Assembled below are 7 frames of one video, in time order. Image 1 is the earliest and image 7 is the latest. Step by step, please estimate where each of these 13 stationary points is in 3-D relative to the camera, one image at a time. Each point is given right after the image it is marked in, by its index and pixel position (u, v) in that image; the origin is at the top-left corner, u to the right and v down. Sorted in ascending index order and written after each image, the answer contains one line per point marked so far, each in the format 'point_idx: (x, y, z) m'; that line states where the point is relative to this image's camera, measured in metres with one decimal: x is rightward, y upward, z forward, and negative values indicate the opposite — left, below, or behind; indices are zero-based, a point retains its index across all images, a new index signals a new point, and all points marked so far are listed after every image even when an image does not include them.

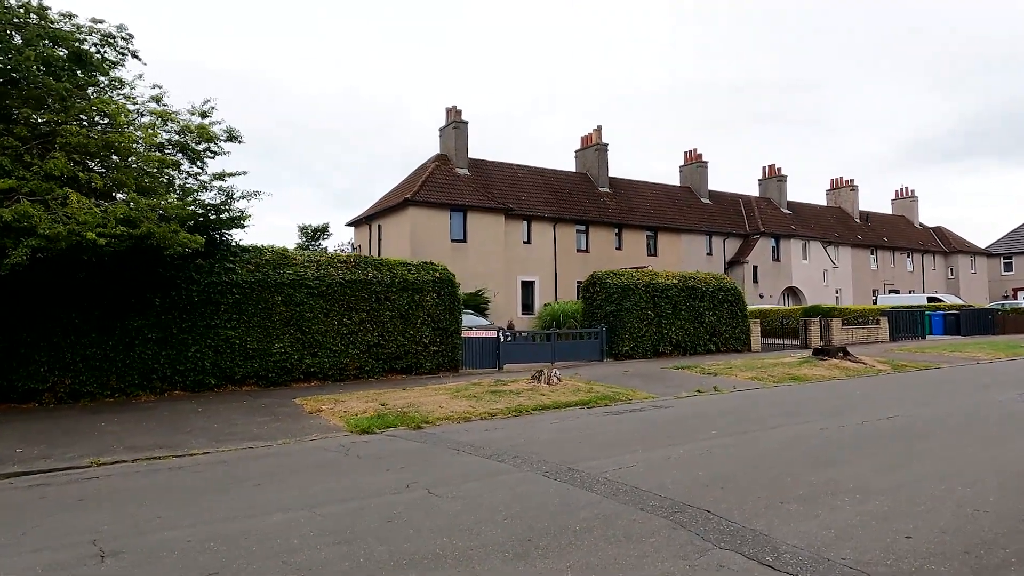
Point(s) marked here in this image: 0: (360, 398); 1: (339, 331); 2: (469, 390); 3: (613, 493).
0: (-2.7, -2.0, +12.0) m
1: (-4.0, -1.0, +15.3) m
2: (-0.8, -2.0, +12.8) m
3: (+0.9, -1.8, +5.7) m
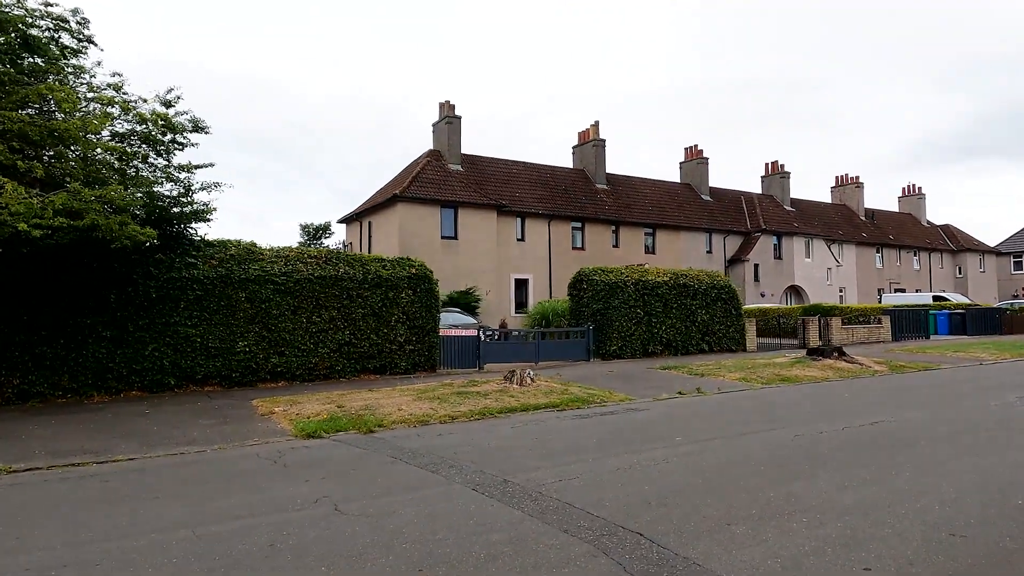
0: (-3.3, -1.9, +11.3) m
1: (-4.5, -0.9, +14.7) m
2: (-1.4, -1.9, +12.1) m
3: (+0.2, -1.7, +5.0) m
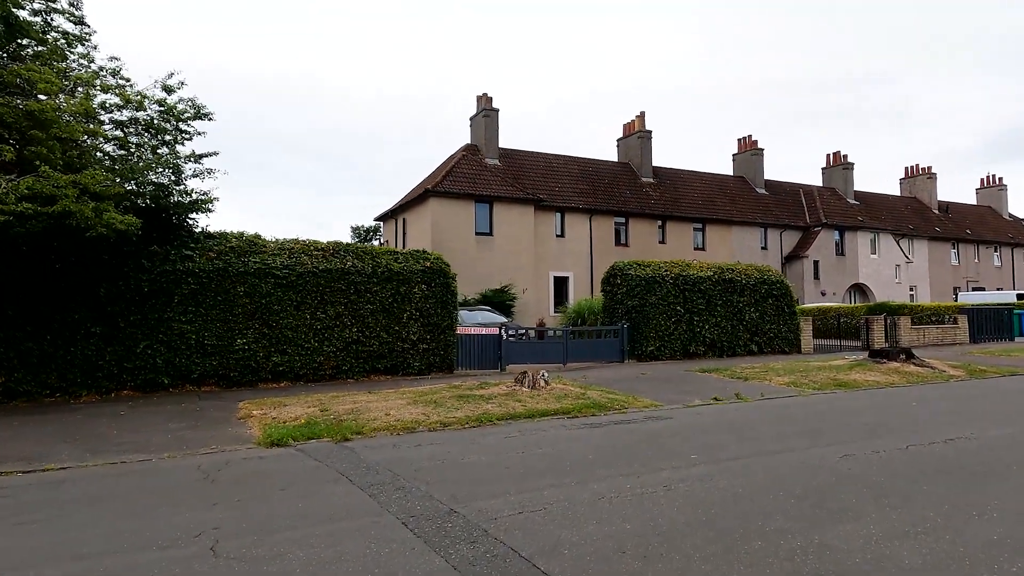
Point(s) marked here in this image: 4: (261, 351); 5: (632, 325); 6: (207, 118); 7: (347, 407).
0: (-3.2, -1.8, +10.3) m
1: (-4.1, -0.8, +13.7) m
2: (-1.2, -1.7, +10.9) m
3: (-0.2, -1.5, +3.7) m
4: (-5.0, -1.2, +13.3) m
5: (+3.2, -1.0, +17.9) m
6: (-6.9, +3.8, +14.9) m
7: (-2.5, -1.8, +9.9) m
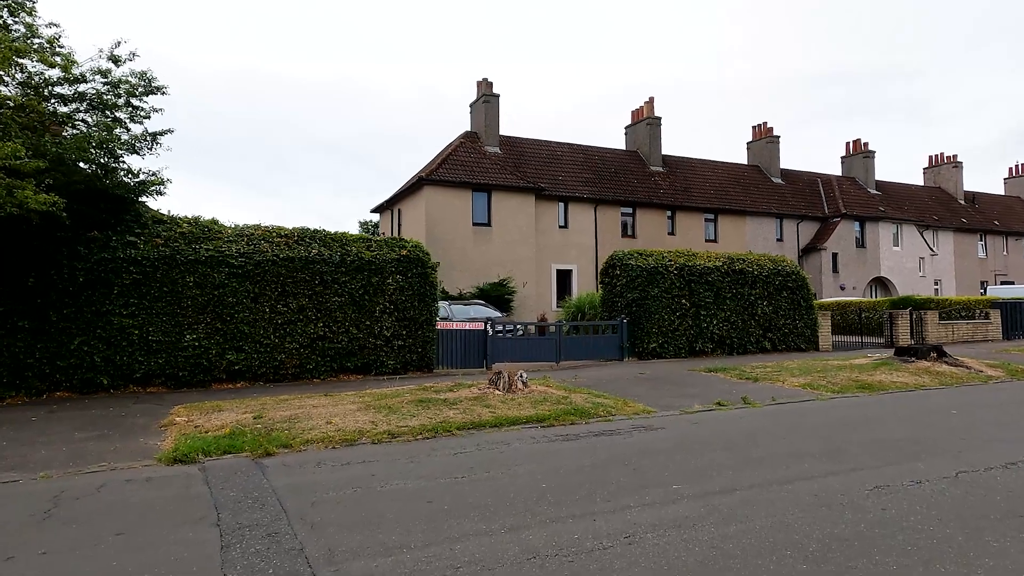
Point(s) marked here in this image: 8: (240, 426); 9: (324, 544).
0: (-3.6, -1.6, +9.0) m
1: (-4.5, -0.6, +12.4) m
2: (-1.6, -1.6, +9.6) m
3: (-0.8, -1.4, +2.3) m
4: (-5.3, -1.1, +12.0) m
5: (+3.0, -0.8, +16.5) m
6: (-7.2, +4.0, +13.6) m
7: (-2.9, -1.6, +8.6) m
8: (-3.2, -1.6, +8.0) m
9: (-1.1, -1.5, +3.8) m
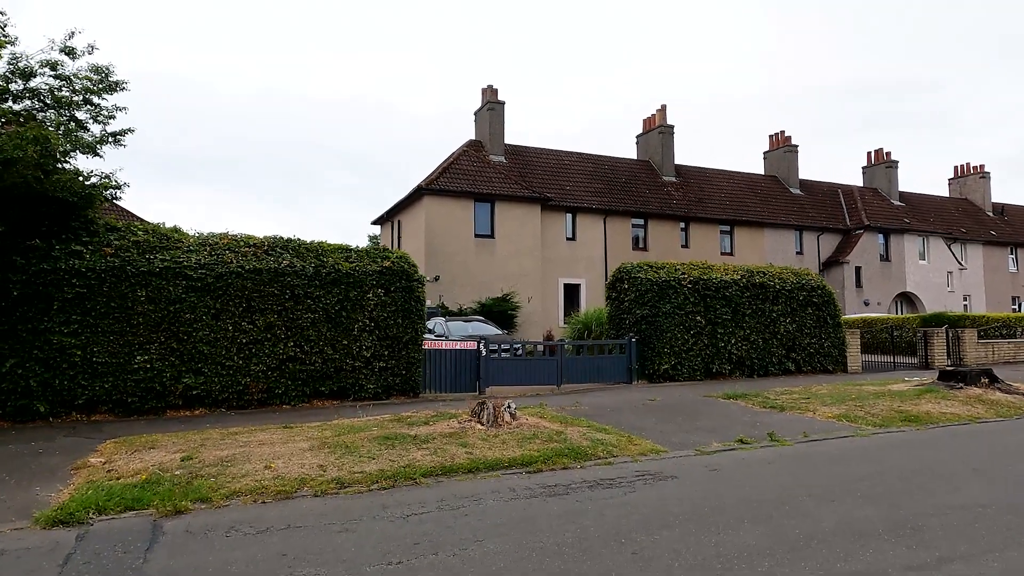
0: (-3.8, -1.8, +7.6) m
1: (-4.6, -0.9, +11.1) m
2: (-1.8, -1.8, +8.2) m
3: (-1.1, -1.4, +0.9) m
4: (-5.5, -1.3, +10.7) m
5: (+2.9, -1.1, +15.0) m
6: (-7.3, +3.7, +12.4) m
7: (-3.1, -1.8, +7.2) m
8: (-3.5, -1.8, +6.6) m
9: (-1.4, -1.5, +2.4) m
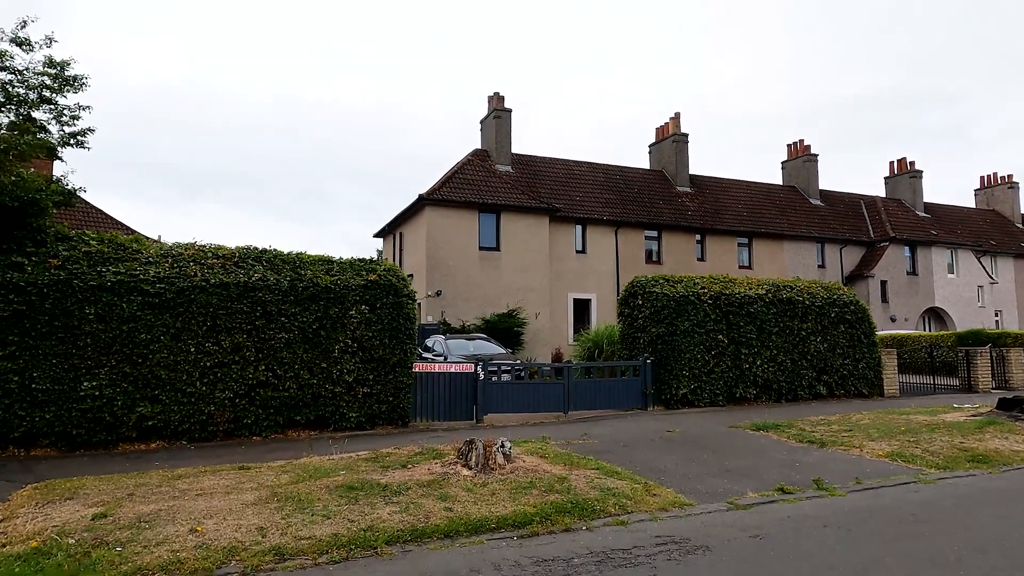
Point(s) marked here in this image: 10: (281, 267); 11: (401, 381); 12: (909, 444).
0: (-3.9, -2.0, +6.3) m
1: (-4.6, -1.1, +9.8) m
2: (-1.9, -1.9, +6.8) m
3: (-1.3, -1.4, -0.4) m
4: (-5.5, -1.5, +9.4) m
5: (+3.0, -1.5, +13.6) m
6: (-7.3, +3.5, +11.3) m
7: (-3.2, -1.9, +5.9) m
8: (-3.6, -1.9, +5.3) m
9: (-1.5, -1.6, +1.1) m
10: (-3.7, +0.3, +10.6) m
11: (-1.8, -1.5, +11.2) m
12: (+5.4, -2.1, +9.1) m
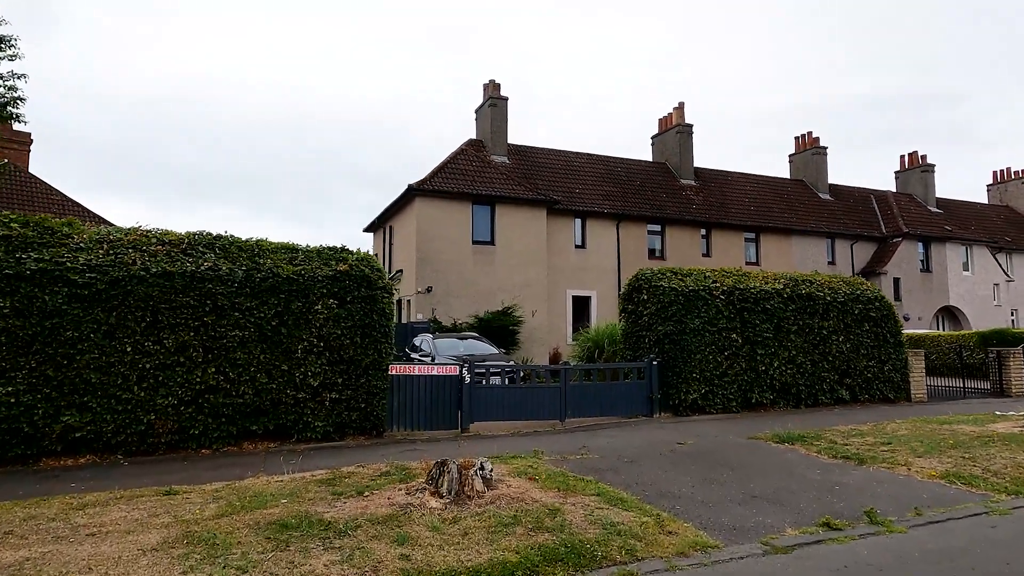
0: (-4.1, -1.8, +5.0) m
1: (-4.8, -1.0, +8.5) m
2: (-2.1, -1.8, +5.5) m
3: (-1.5, -1.3, -1.8) m
4: (-5.7, -1.4, +8.1) m
5: (+2.8, -1.3, +12.2) m
6: (-7.5, +3.6, +10.0) m
7: (-3.3, -1.8, +4.6) m
8: (-3.7, -1.8, +4.0) m
9: (-1.7, -1.4, -0.3) m
10: (-3.8, +0.5, +9.3) m
11: (-2.0, -1.4, +9.8) m
12: (+5.2, -2.0, +7.8) m
